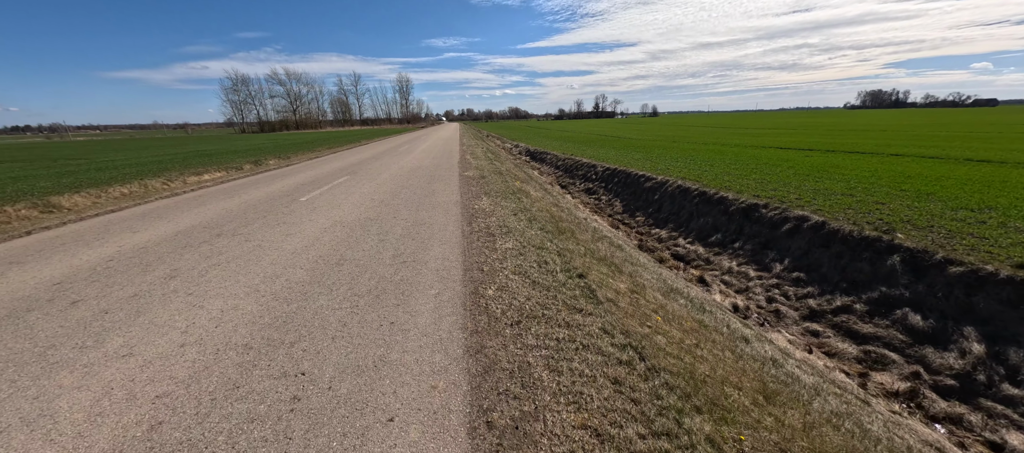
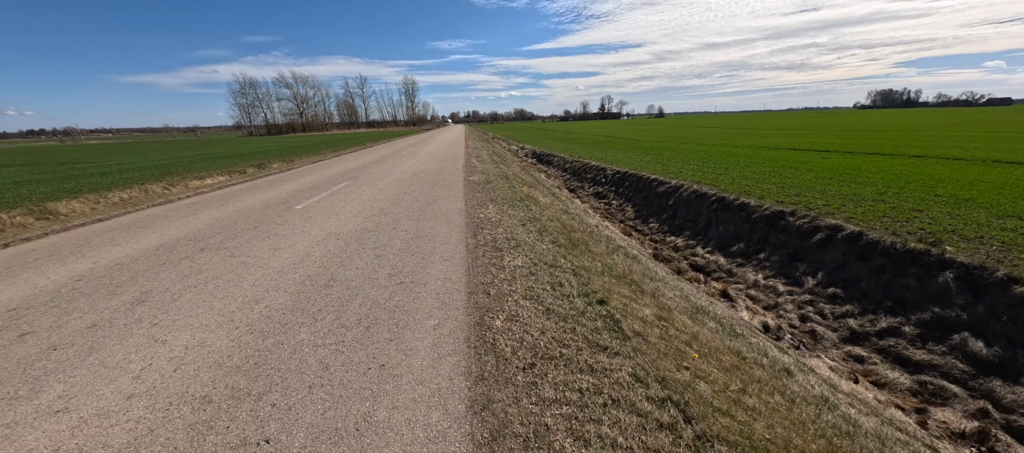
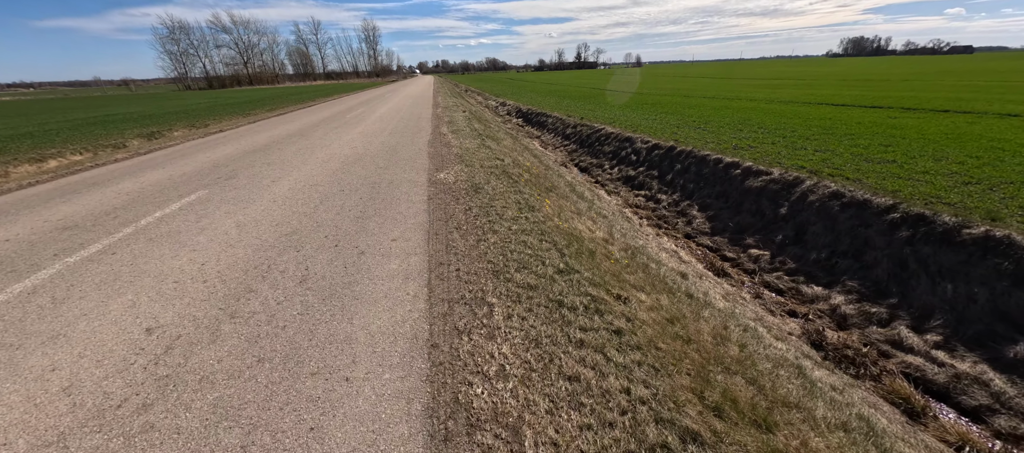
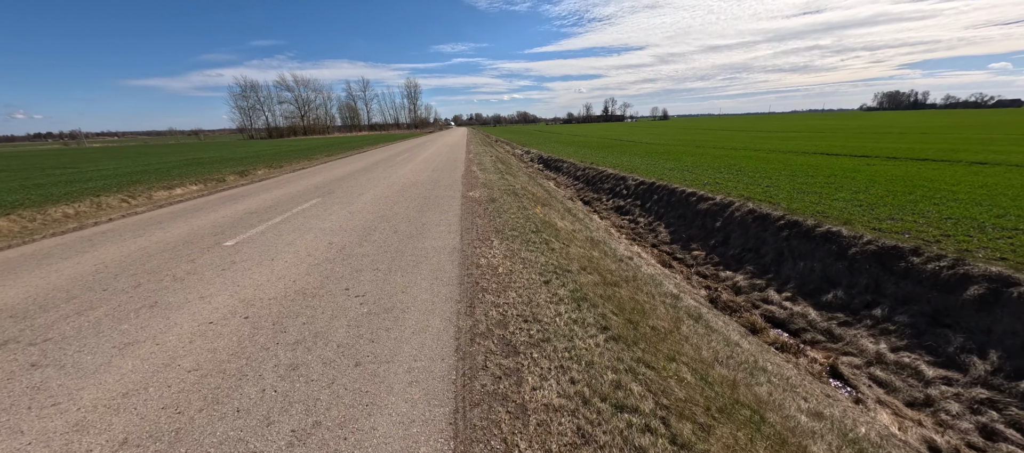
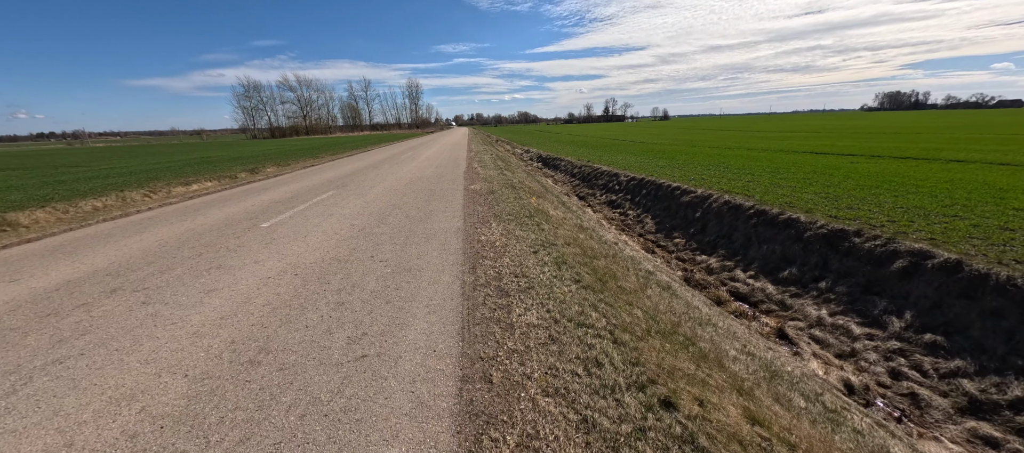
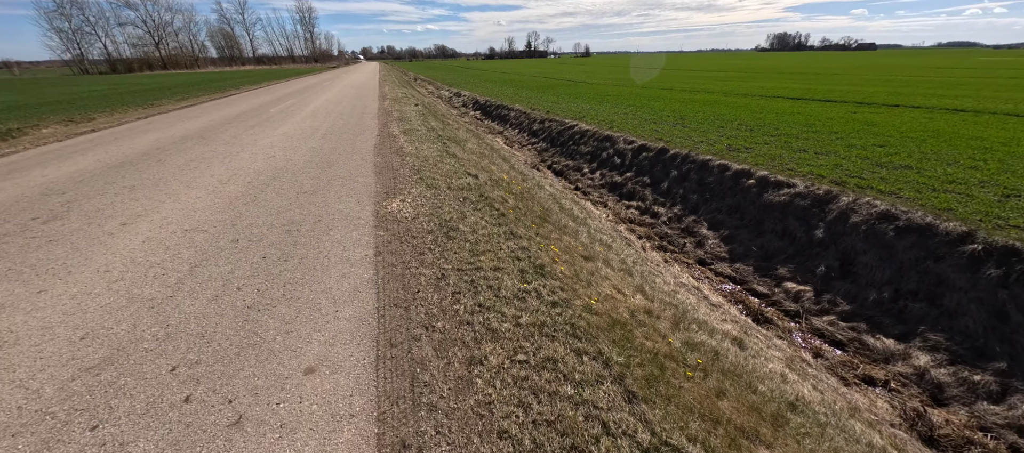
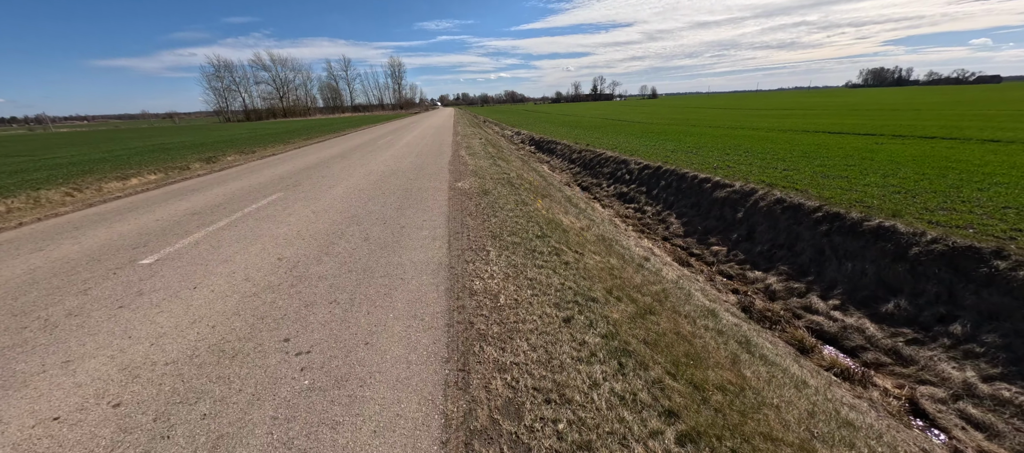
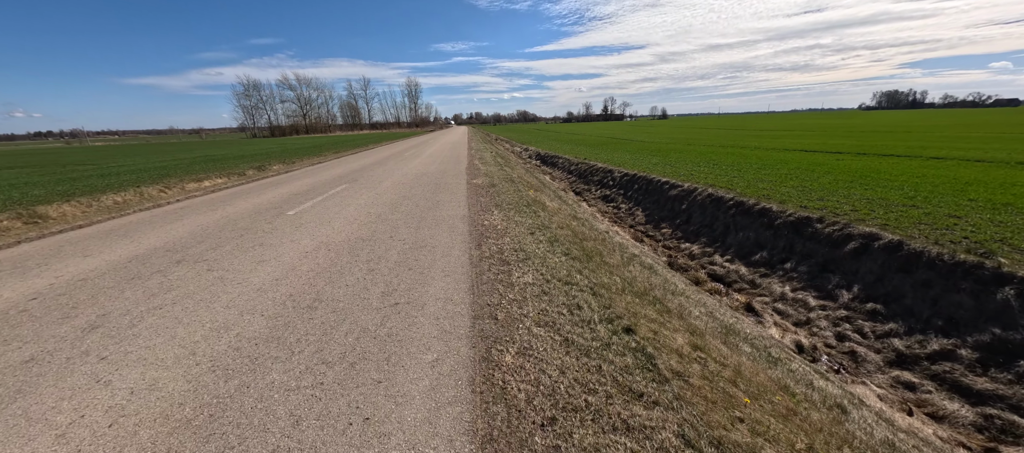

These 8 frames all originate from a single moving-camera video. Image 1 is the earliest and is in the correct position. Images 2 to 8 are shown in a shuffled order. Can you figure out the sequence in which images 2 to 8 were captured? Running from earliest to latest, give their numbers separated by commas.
2, 8, 5, 4, 7, 3, 6
